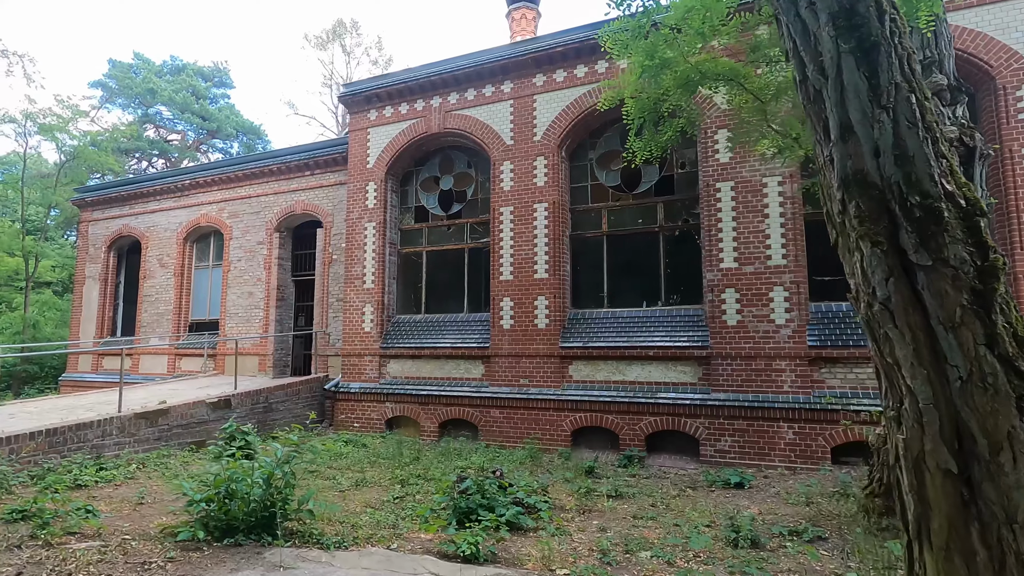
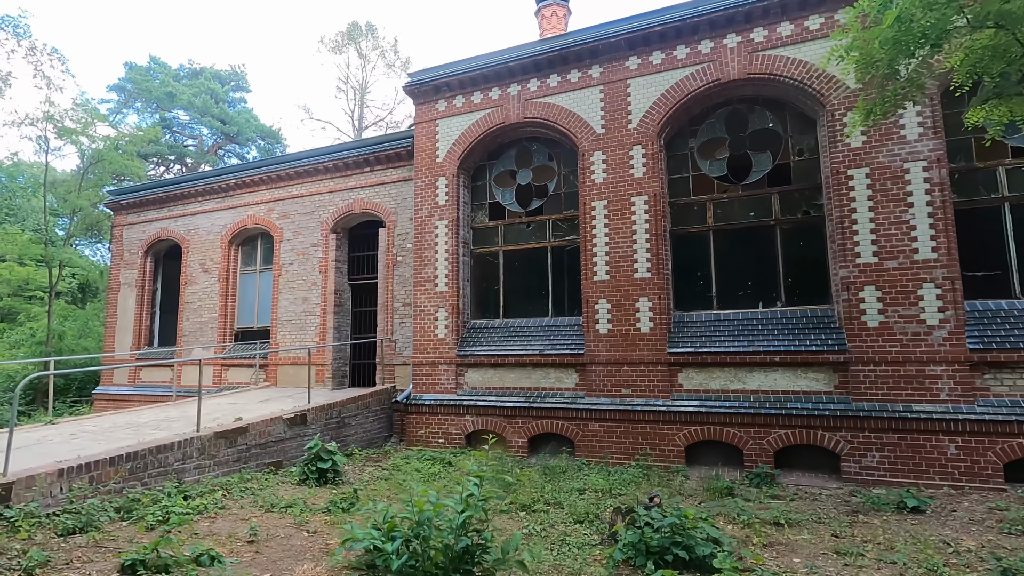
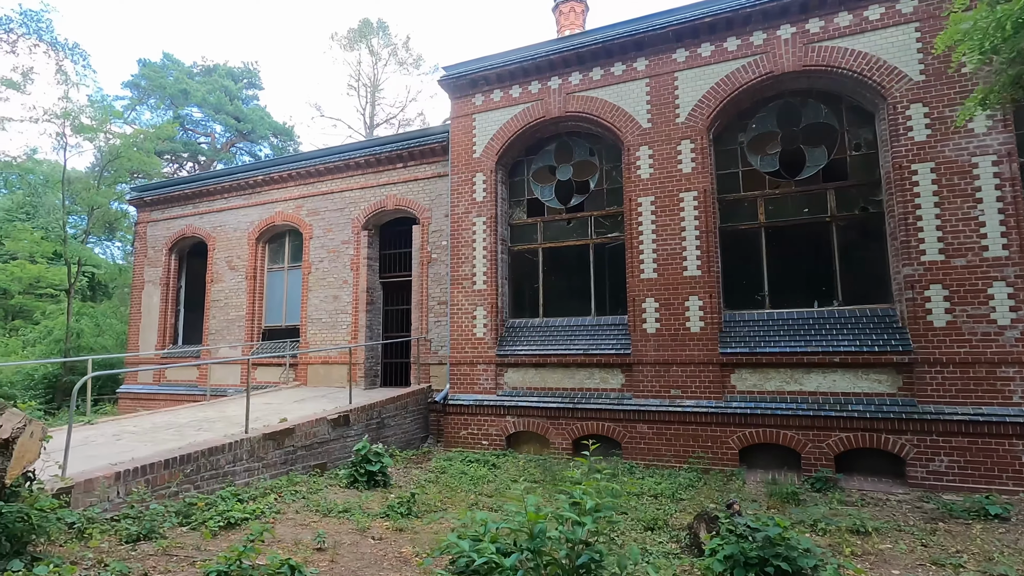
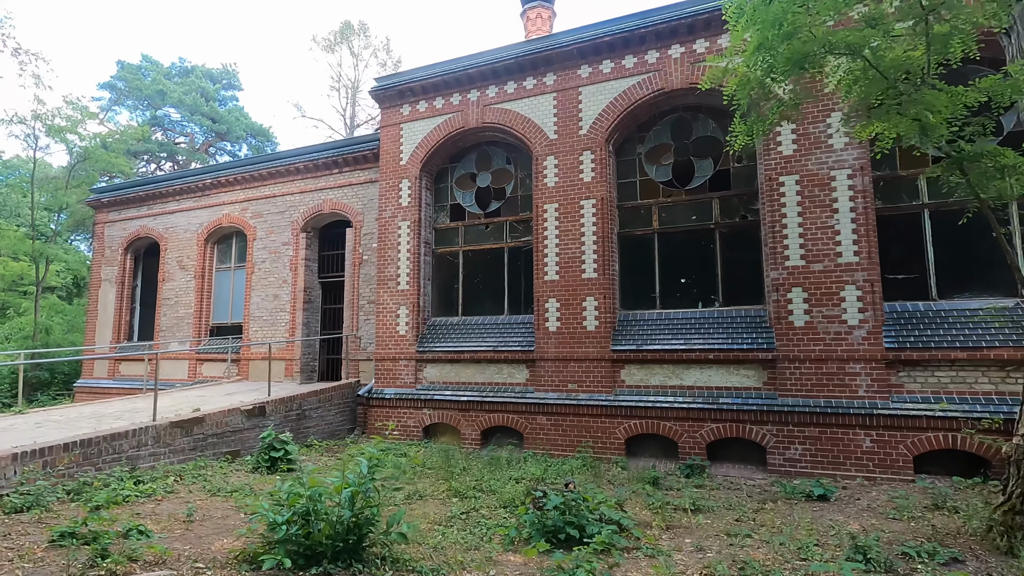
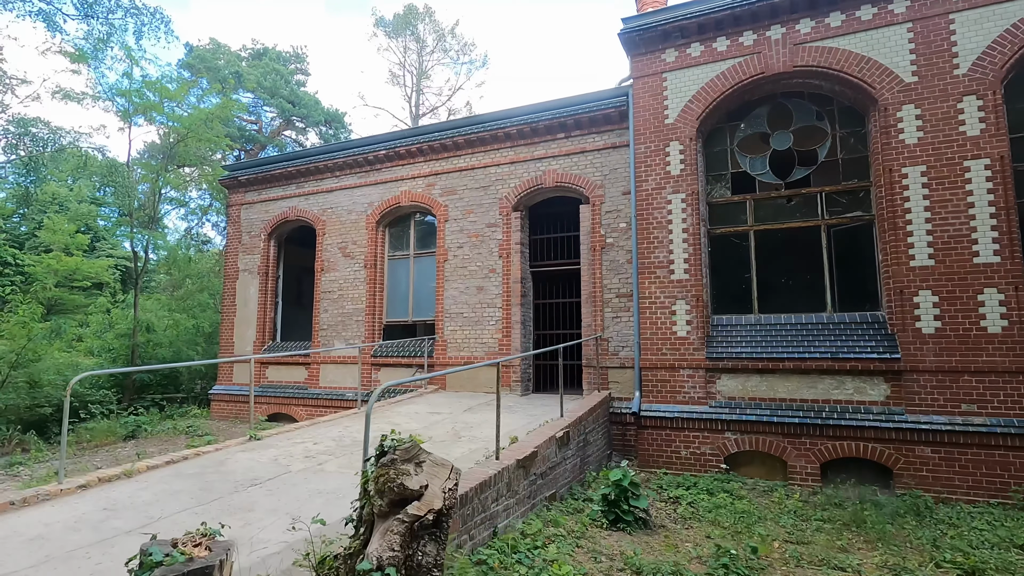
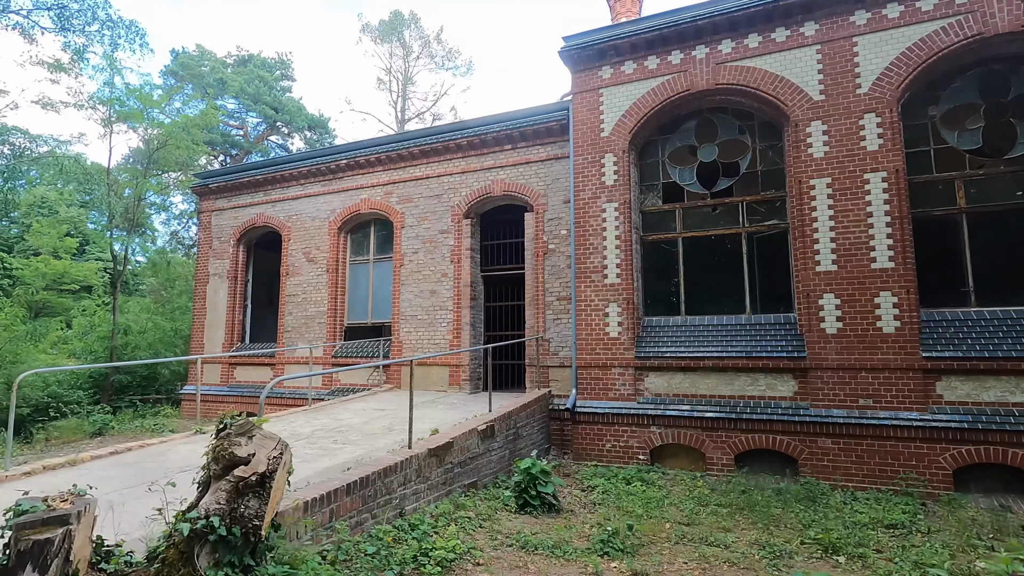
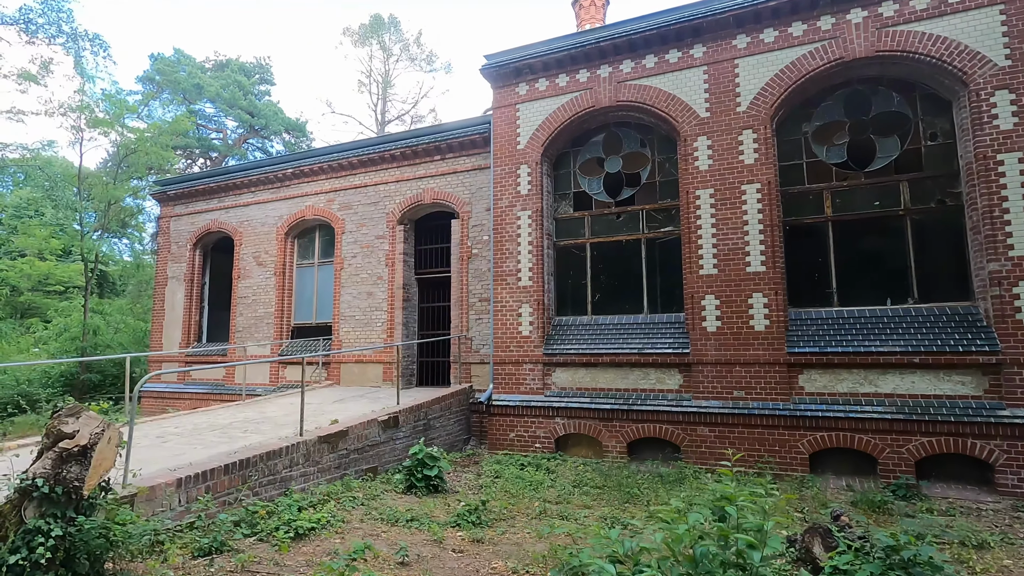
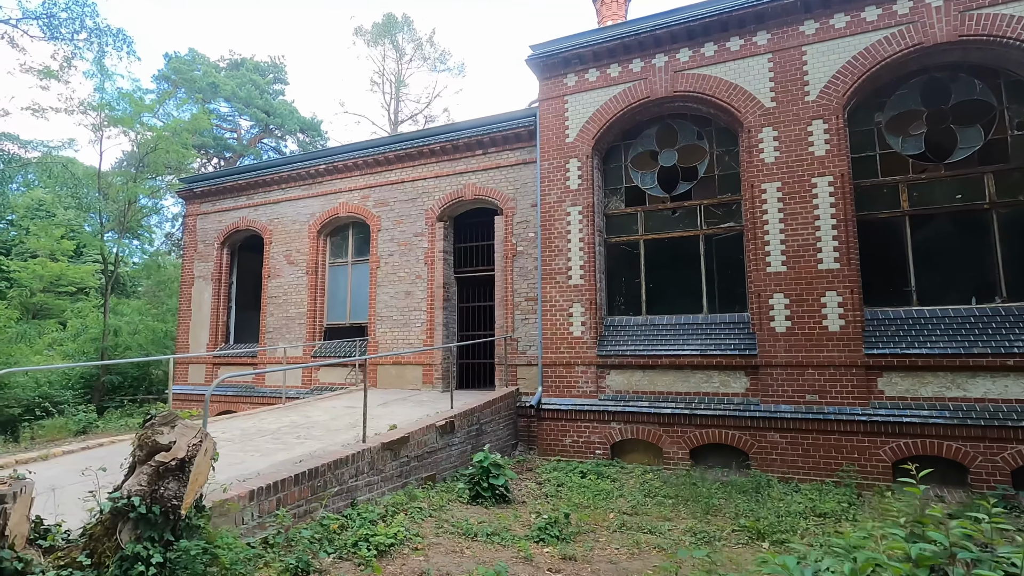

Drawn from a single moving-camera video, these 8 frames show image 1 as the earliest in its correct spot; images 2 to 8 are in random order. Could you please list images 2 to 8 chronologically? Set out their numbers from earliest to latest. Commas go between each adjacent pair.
4, 2, 3, 7, 8, 6, 5
